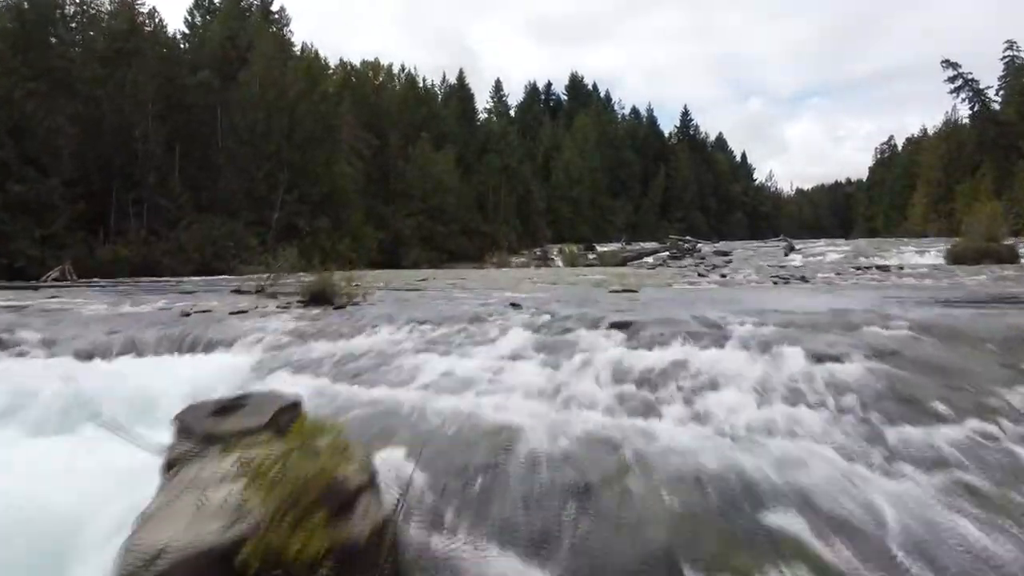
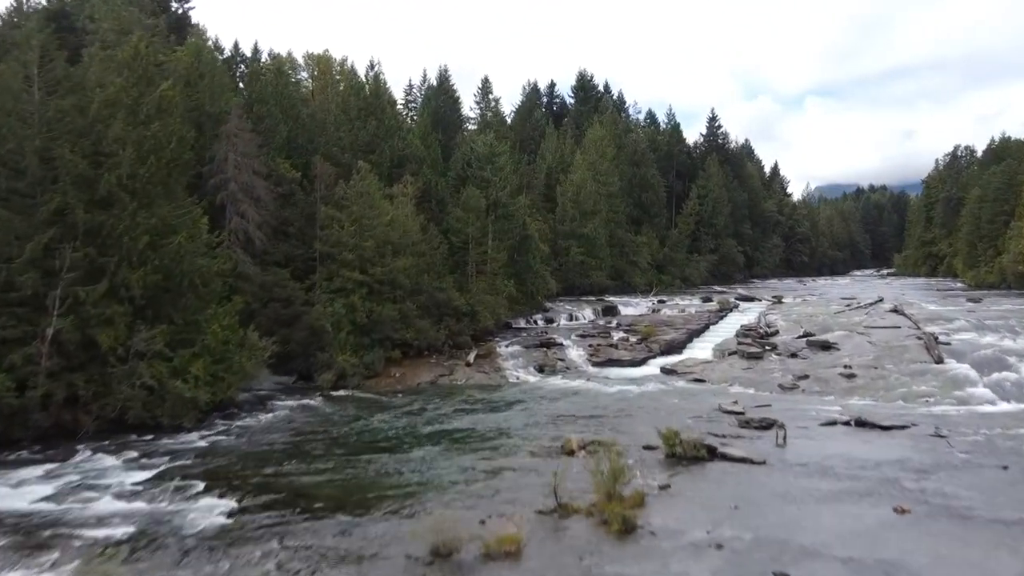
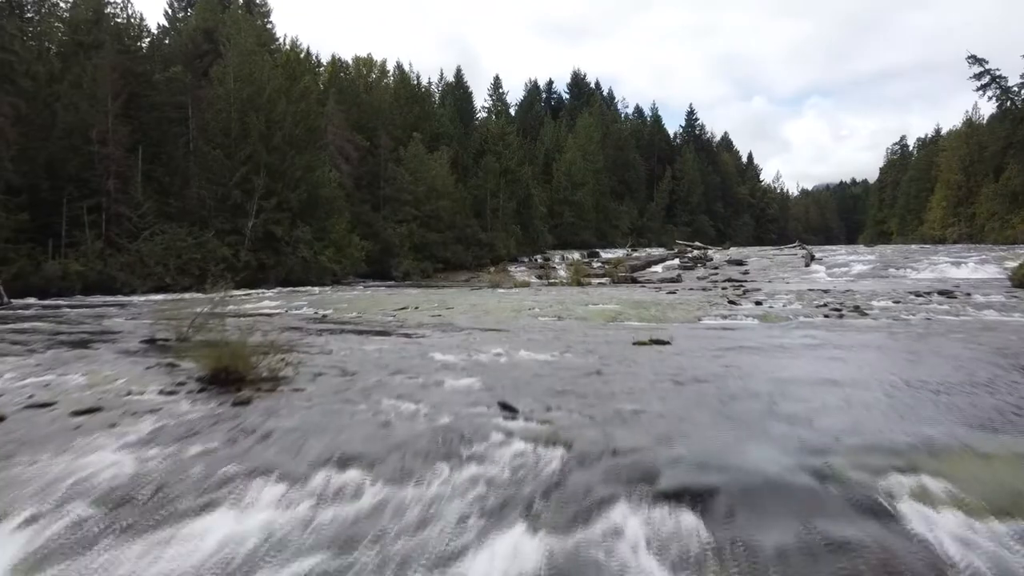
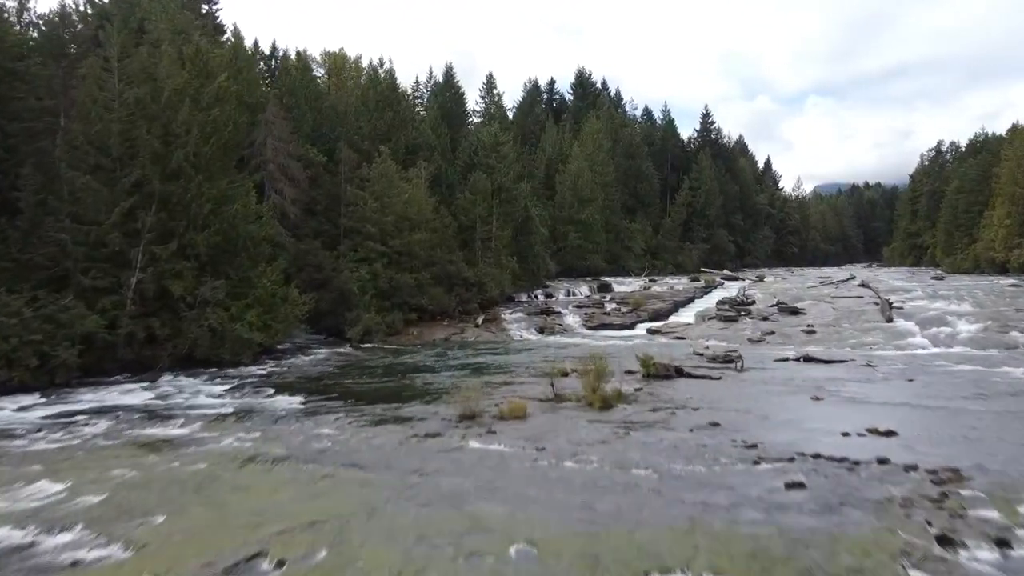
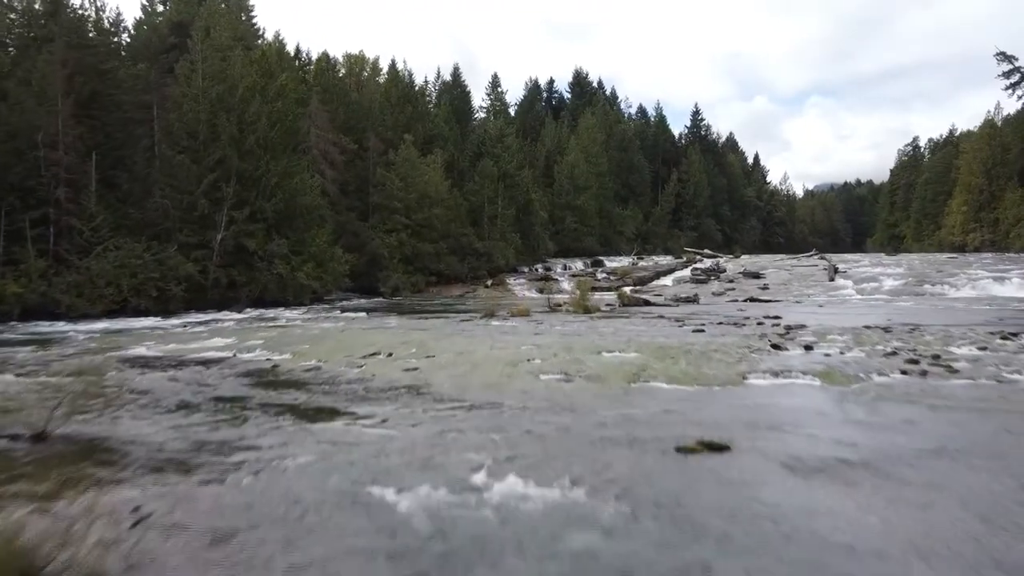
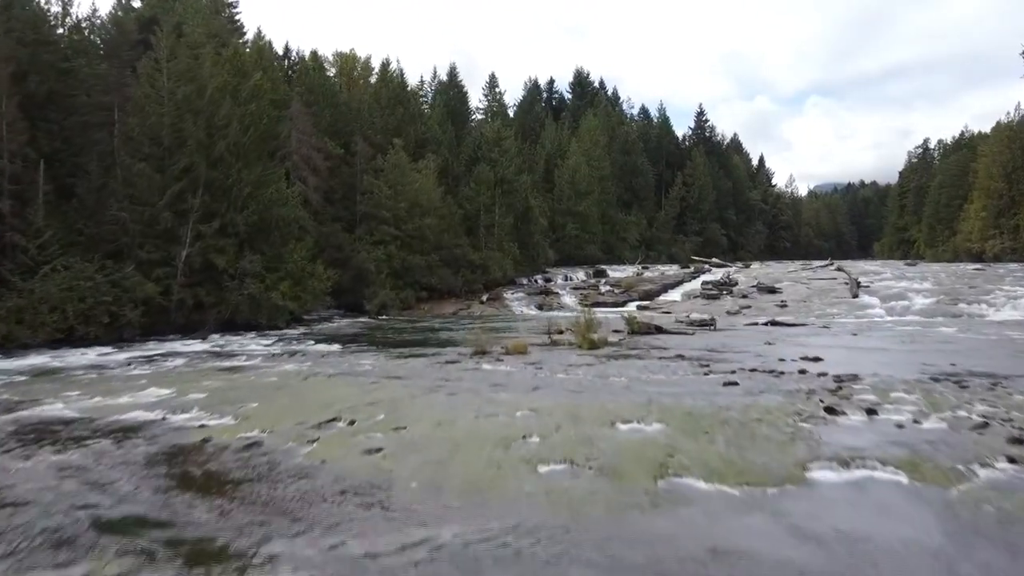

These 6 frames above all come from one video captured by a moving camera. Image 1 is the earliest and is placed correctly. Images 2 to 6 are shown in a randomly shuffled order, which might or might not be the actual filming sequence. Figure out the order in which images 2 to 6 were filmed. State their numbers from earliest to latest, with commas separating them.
3, 5, 6, 4, 2
